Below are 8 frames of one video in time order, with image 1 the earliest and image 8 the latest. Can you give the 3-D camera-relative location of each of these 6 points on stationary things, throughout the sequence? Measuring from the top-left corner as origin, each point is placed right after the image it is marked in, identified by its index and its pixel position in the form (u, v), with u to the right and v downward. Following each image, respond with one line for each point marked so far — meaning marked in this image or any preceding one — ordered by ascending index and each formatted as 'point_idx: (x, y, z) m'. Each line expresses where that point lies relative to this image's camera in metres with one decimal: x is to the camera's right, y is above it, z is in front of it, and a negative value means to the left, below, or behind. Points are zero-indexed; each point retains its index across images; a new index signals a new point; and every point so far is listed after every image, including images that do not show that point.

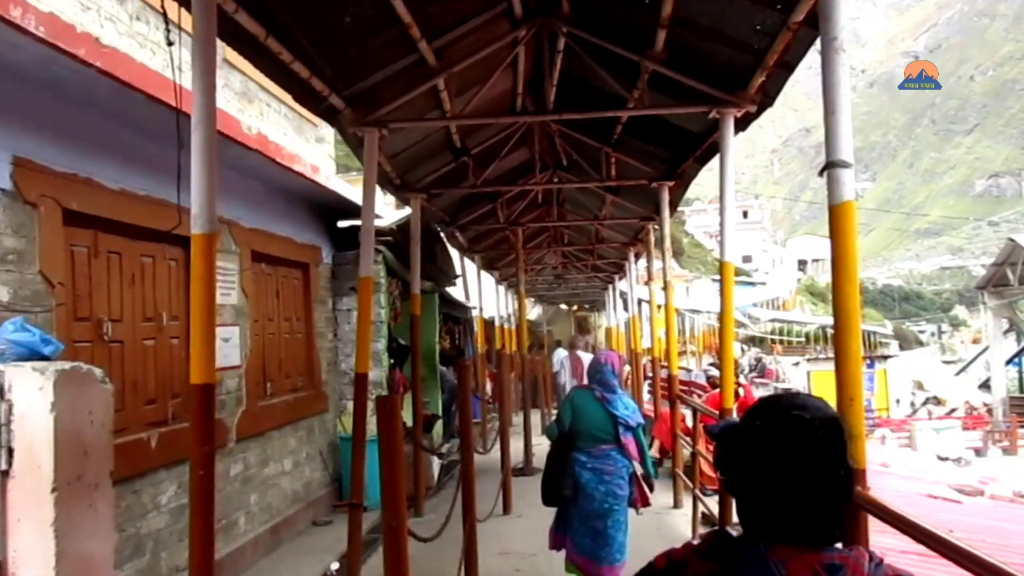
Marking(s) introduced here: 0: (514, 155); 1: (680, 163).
0: (0.0, +1.0, +9.2) m
1: (+1.1, +0.8, +7.7) m
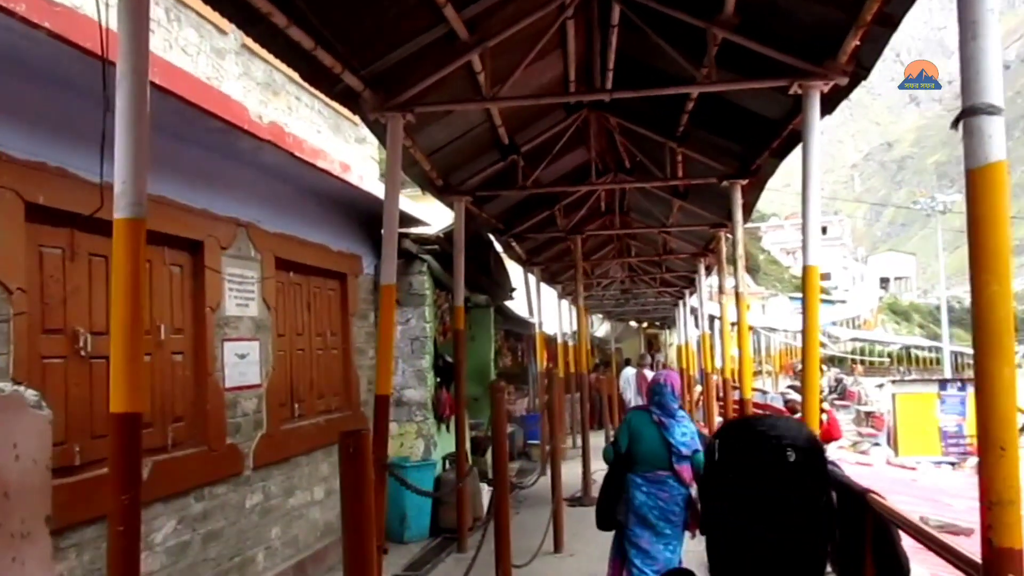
0: (+0.4, +1.0, +8.5) m
1: (+1.4, +0.7, +6.9) m
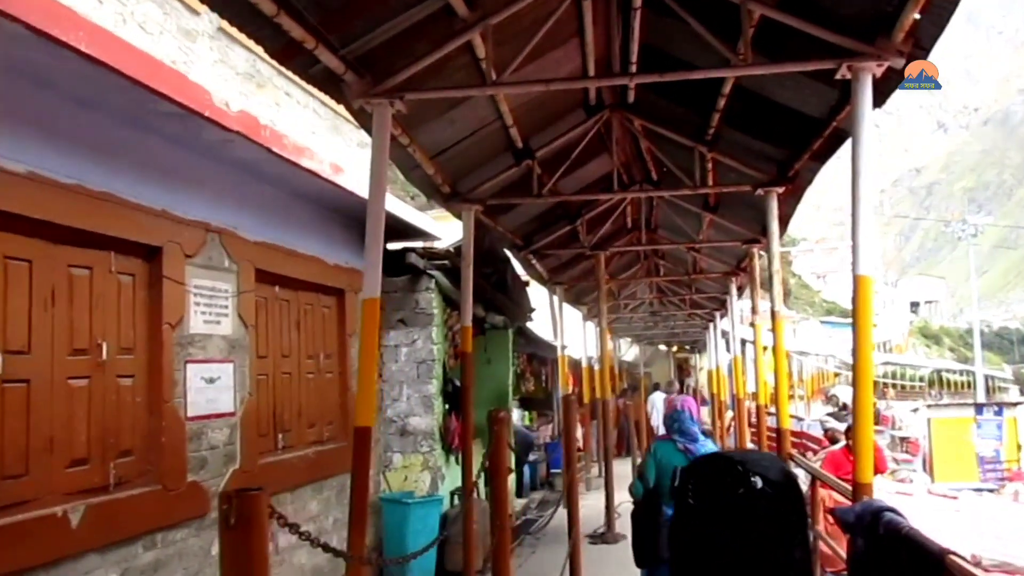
0: (+0.5, +0.8, +7.7) m
1: (+1.5, +0.6, +6.2) m
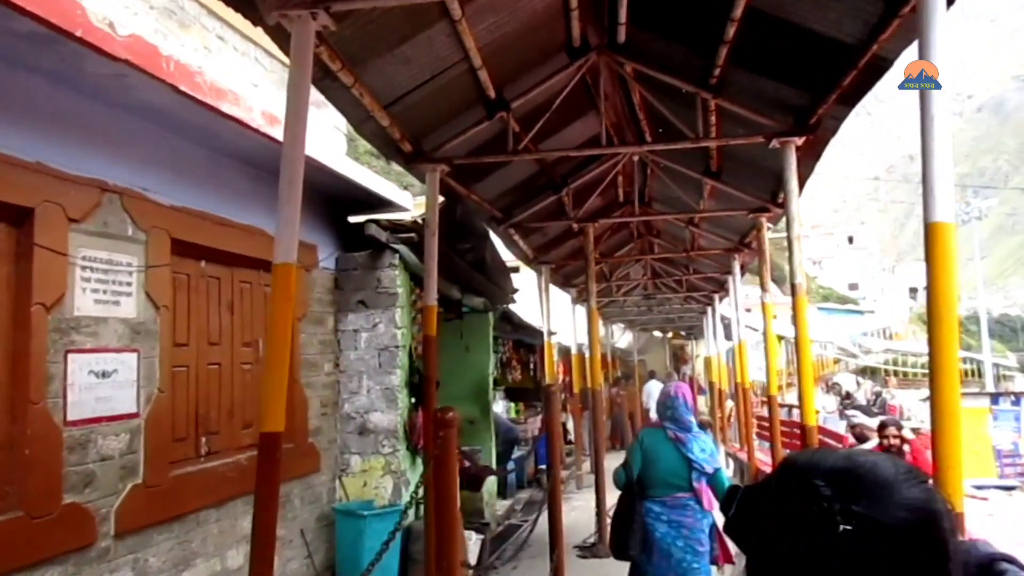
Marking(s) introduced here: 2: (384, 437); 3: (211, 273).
0: (+0.4, +1.0, +6.8) m
1: (+1.3, +0.8, +5.2) m
2: (-0.7, -0.8, +6.4) m
3: (-1.3, +0.1, +5.0) m
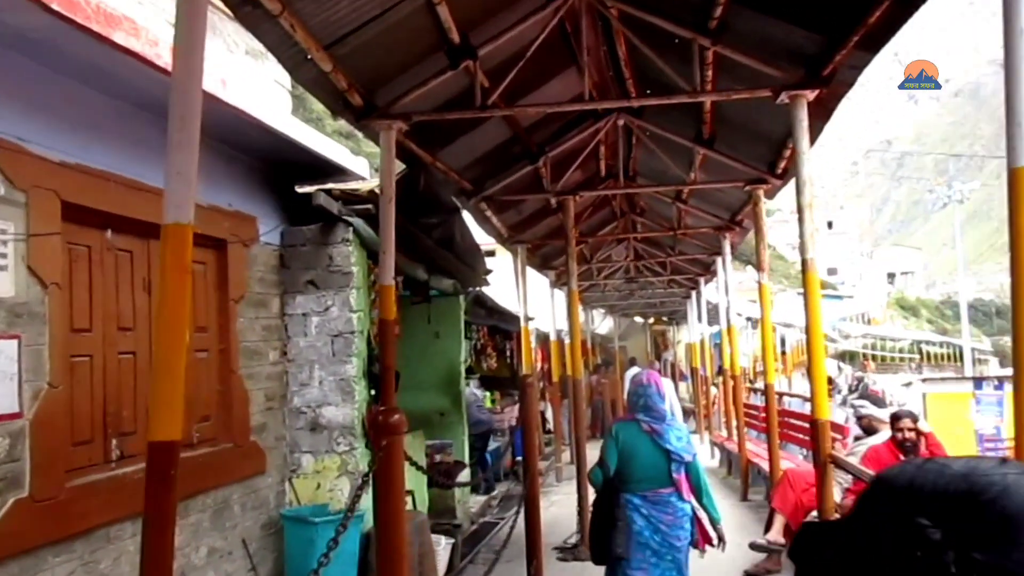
0: (+0.2, +1.1, +6.0) m
1: (+1.2, +0.9, +4.5) m
2: (-0.8, -0.7, +5.7) m
3: (-1.4, +0.2, +4.3) m
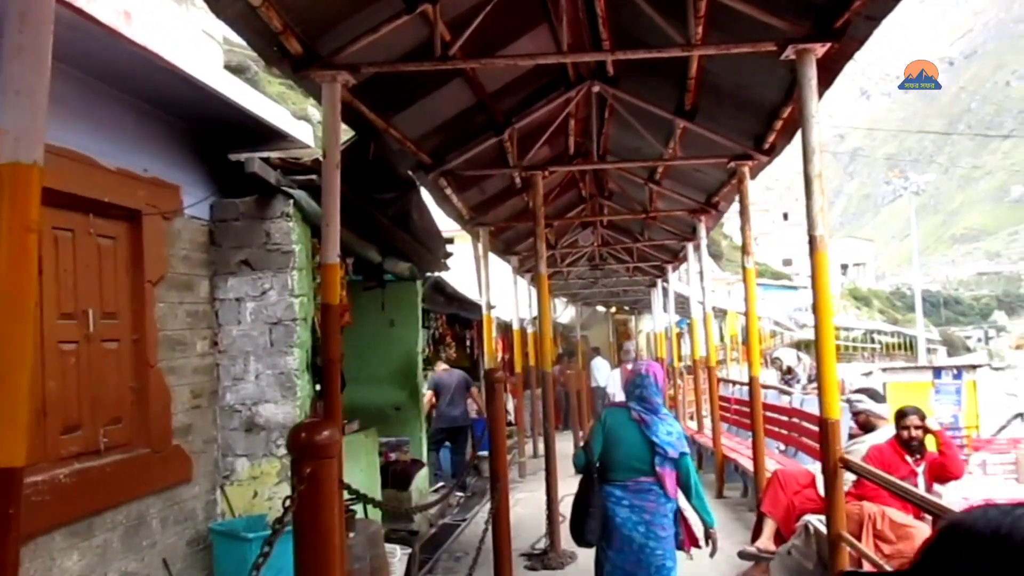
0: (+0.1, +1.2, +5.4) m
1: (+1.1, +0.9, +3.9) m
2: (-1.0, -0.6, +5.0) m
3: (-1.5, +0.2, +3.6) m
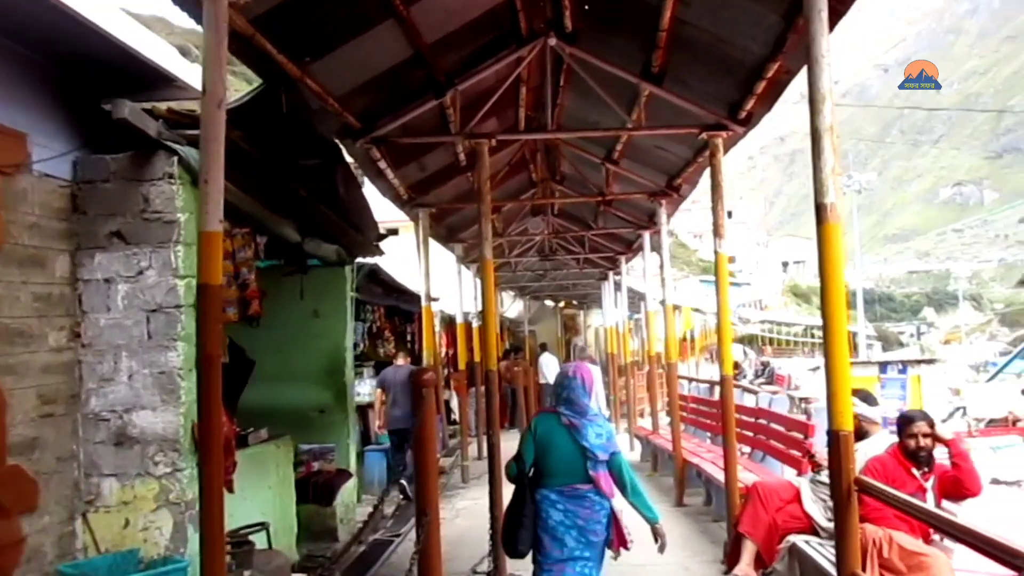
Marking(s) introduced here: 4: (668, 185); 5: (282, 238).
0: (-0.2, +1.2, +4.4) m
1: (+0.9, +1.0, +3.0) m
2: (-1.2, -0.5, +4.0) m
3: (-1.7, +0.3, +2.5) m
4: (+1.2, +0.8, +9.4) m
5: (-1.3, +0.2, +6.6) m
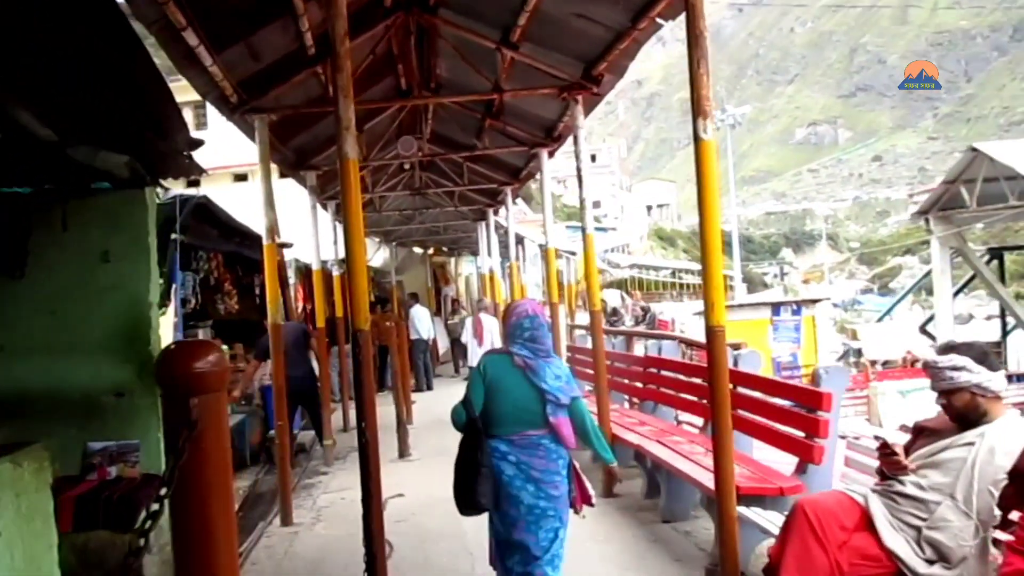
0: (-0.4, +1.4, +2.0) m
1: (+0.9, +1.2, +0.7) m
2: (-1.3, -0.4, +1.6) m
3: (-1.6, +0.4, 0.0) m
4: (+0.4, +1.3, +7.2) m
5: (-1.7, +0.5, +4.1) m
